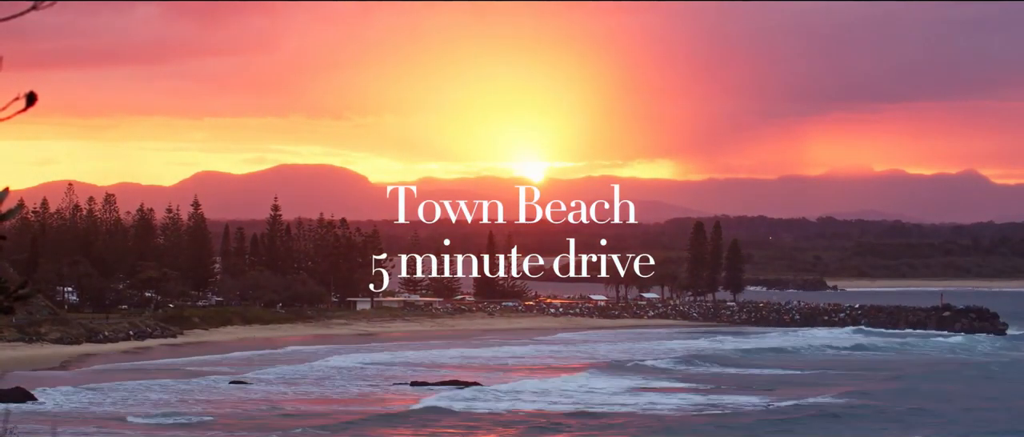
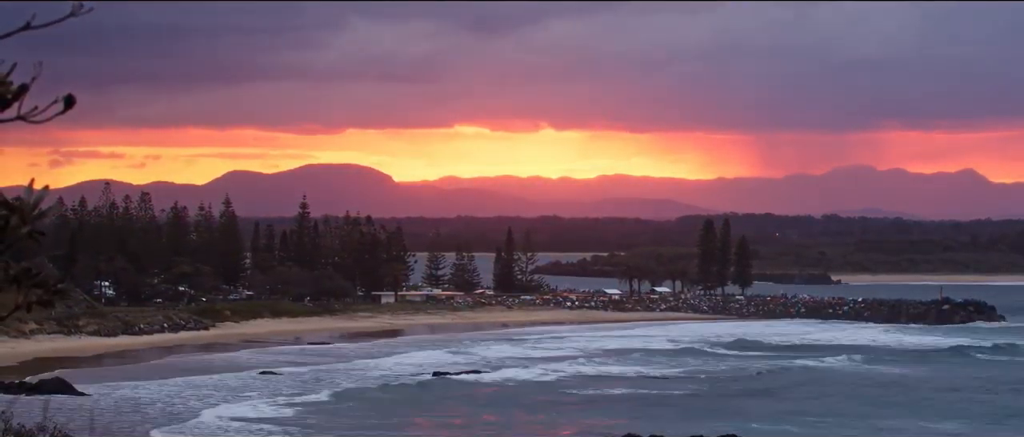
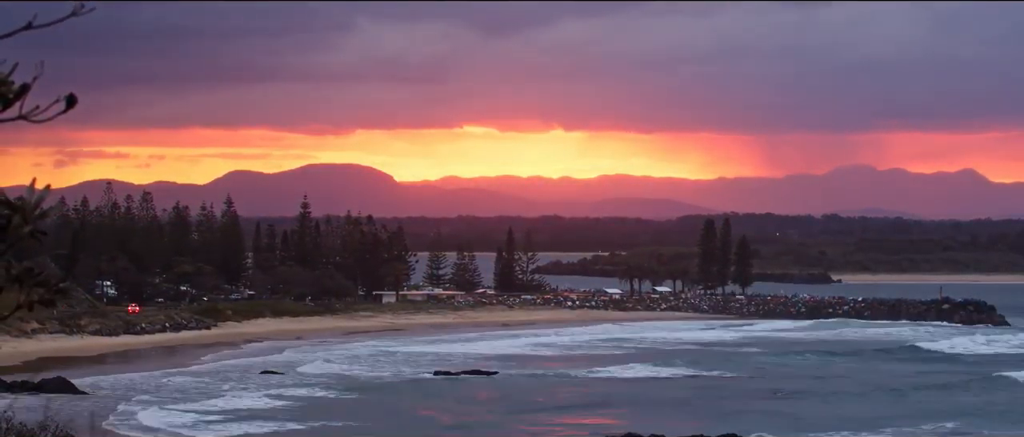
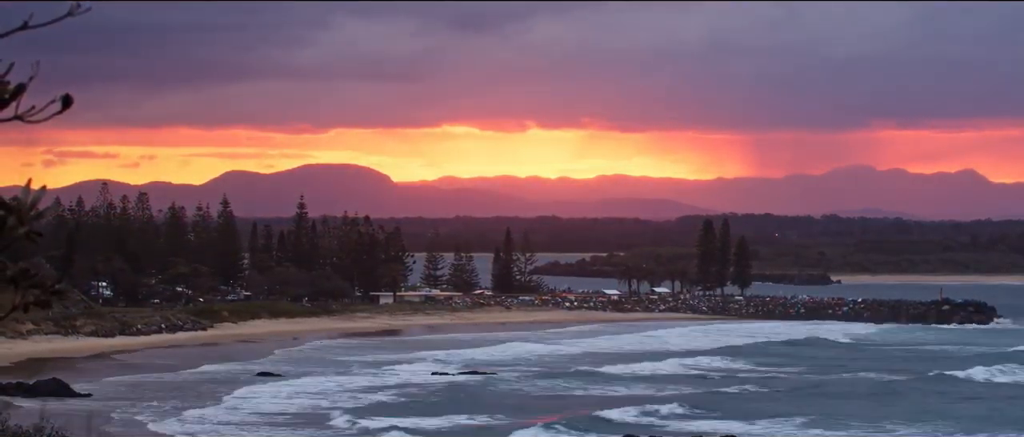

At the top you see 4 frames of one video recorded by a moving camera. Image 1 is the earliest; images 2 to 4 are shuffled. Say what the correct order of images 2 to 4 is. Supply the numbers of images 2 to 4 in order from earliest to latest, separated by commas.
4, 2, 3
